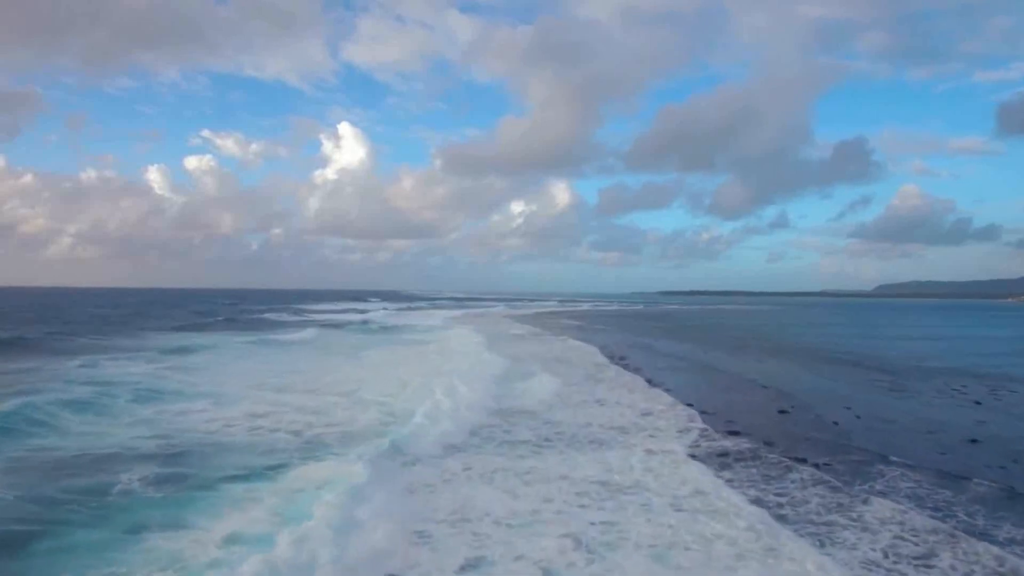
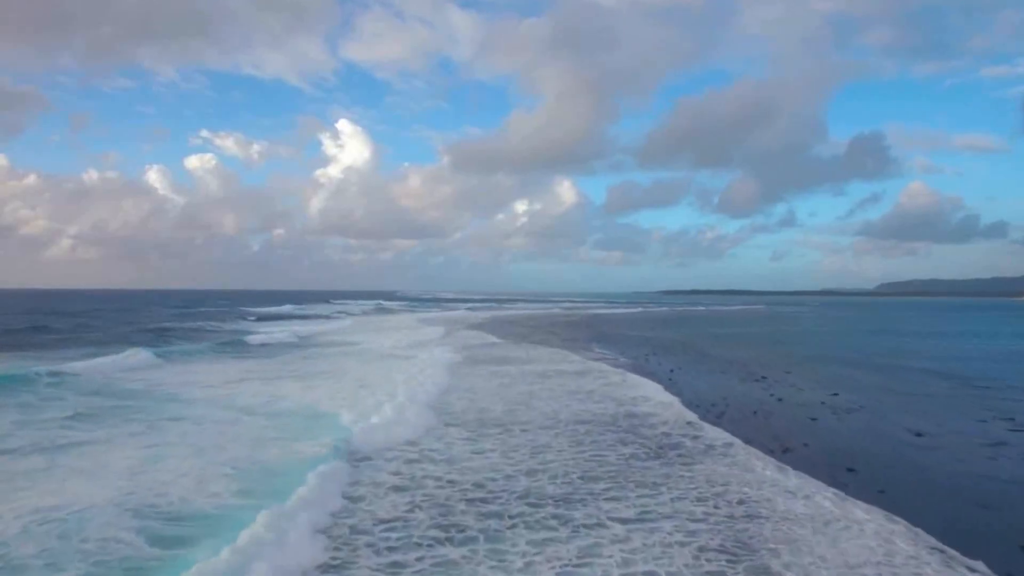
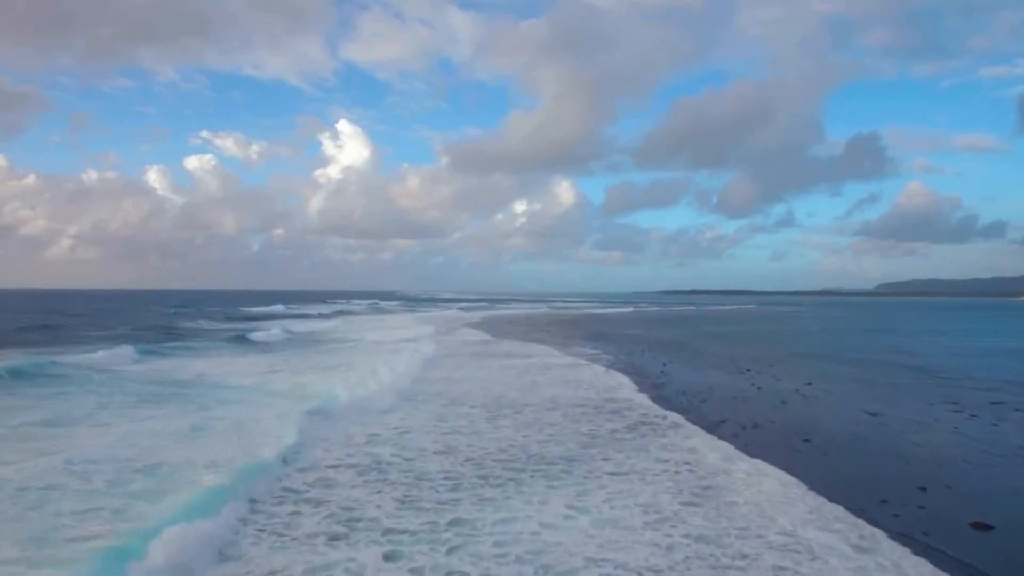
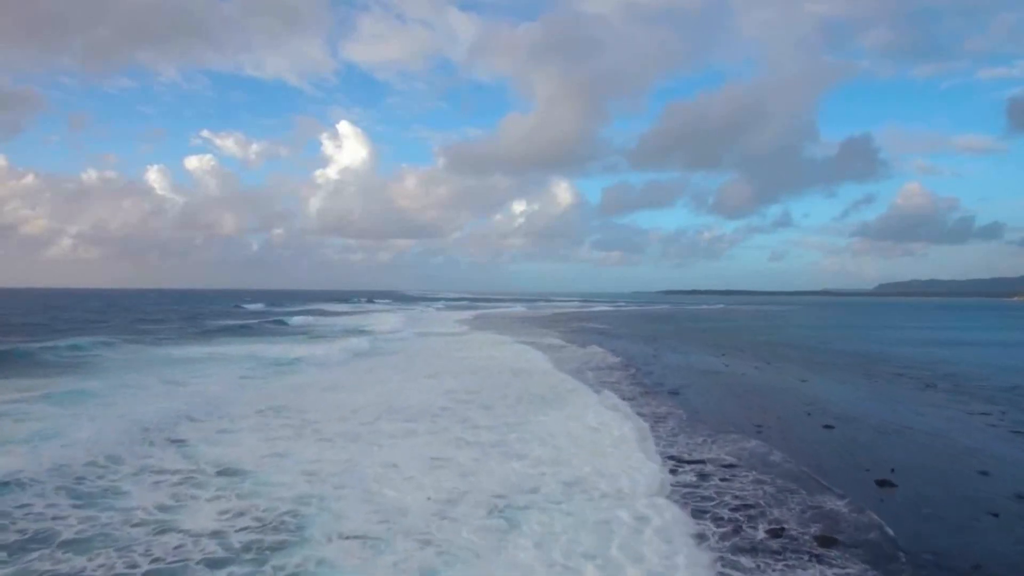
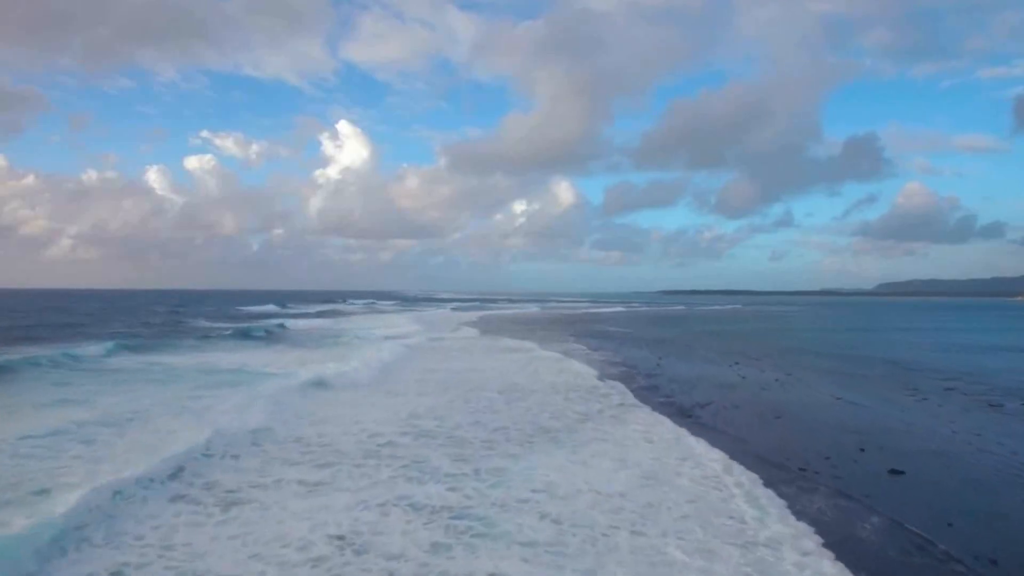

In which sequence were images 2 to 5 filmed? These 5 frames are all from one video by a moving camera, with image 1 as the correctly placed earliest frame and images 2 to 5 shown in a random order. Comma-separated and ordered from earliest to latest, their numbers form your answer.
4, 5, 3, 2
